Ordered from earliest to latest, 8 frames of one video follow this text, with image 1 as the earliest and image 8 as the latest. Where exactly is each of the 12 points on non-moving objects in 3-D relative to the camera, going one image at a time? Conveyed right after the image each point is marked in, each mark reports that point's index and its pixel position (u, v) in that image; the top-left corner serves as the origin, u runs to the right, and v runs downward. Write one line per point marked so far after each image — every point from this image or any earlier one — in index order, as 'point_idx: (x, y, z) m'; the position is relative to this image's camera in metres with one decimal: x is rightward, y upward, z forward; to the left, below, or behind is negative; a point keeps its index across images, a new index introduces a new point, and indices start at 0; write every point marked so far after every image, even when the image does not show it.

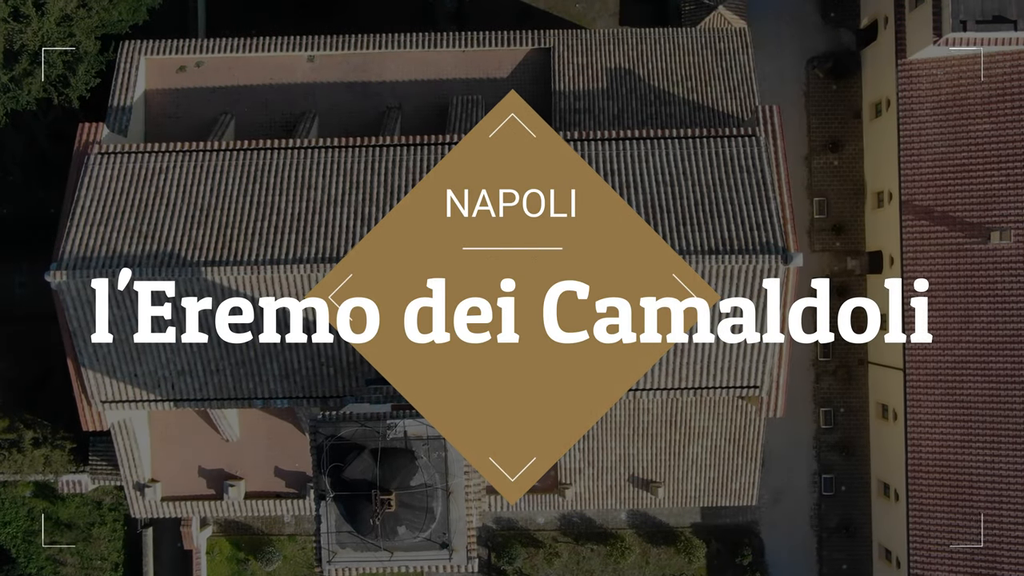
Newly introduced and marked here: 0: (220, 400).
0: (-6.9, -2.6, +18.6) m
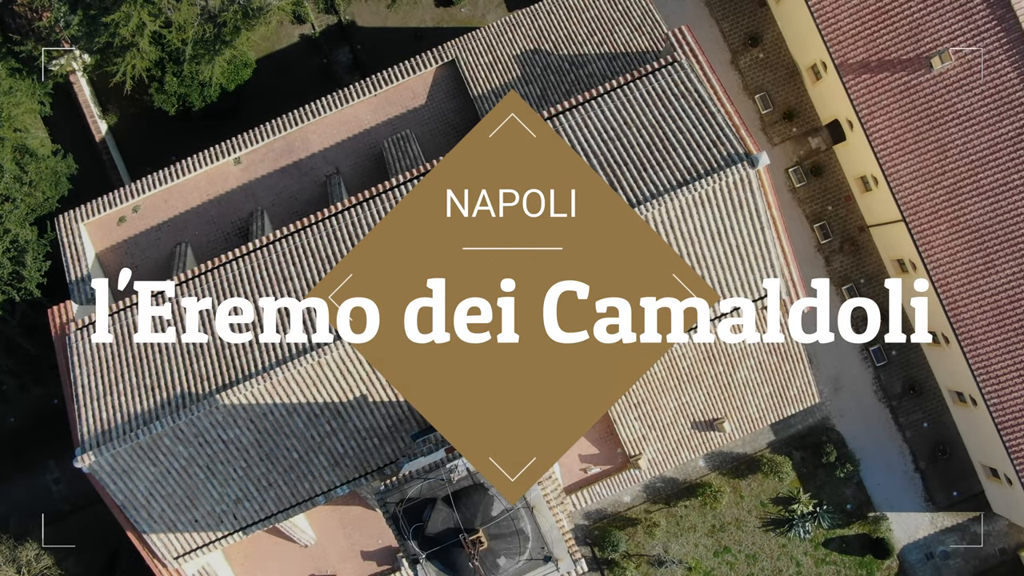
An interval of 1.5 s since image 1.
0: (-5.4, -5.3, +18.5) m
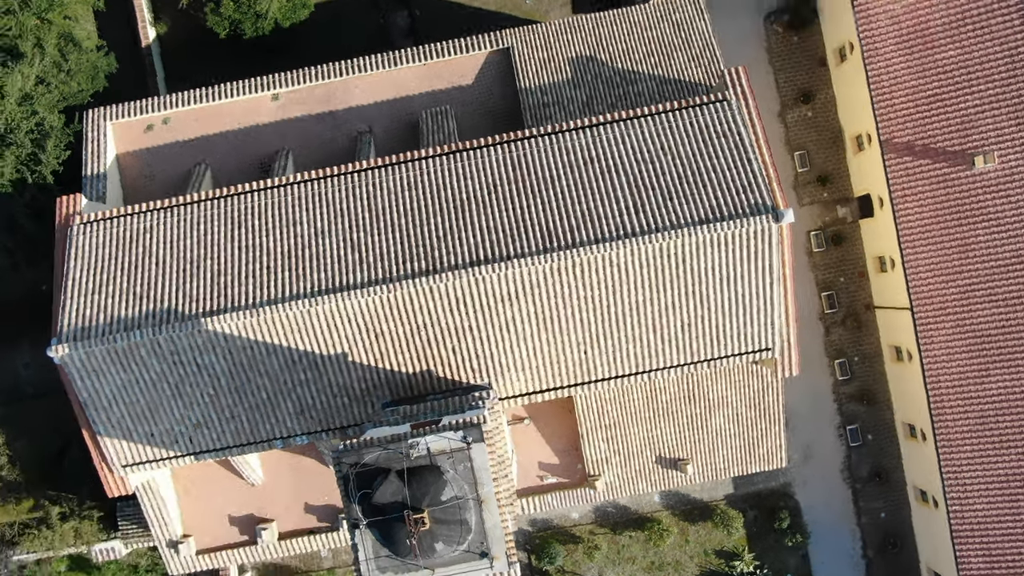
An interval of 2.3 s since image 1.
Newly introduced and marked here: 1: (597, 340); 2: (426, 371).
0: (-6.5, -3.8, +18.5) m
1: (+1.9, -1.2, +18.0) m
2: (-2.0, -1.9, +18.0) m
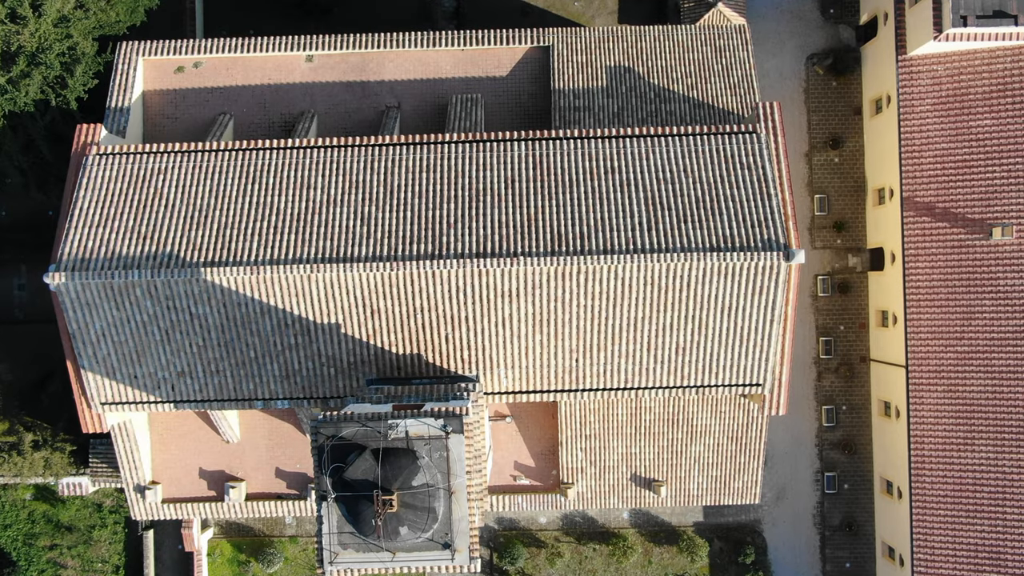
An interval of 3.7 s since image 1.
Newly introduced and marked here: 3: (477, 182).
0: (-6.9, -2.7, +18.5) m
1: (+1.7, -1.4, +18.0) m
2: (-2.2, -1.5, +18.0) m
3: (-0.8, +2.4, +17.9) m
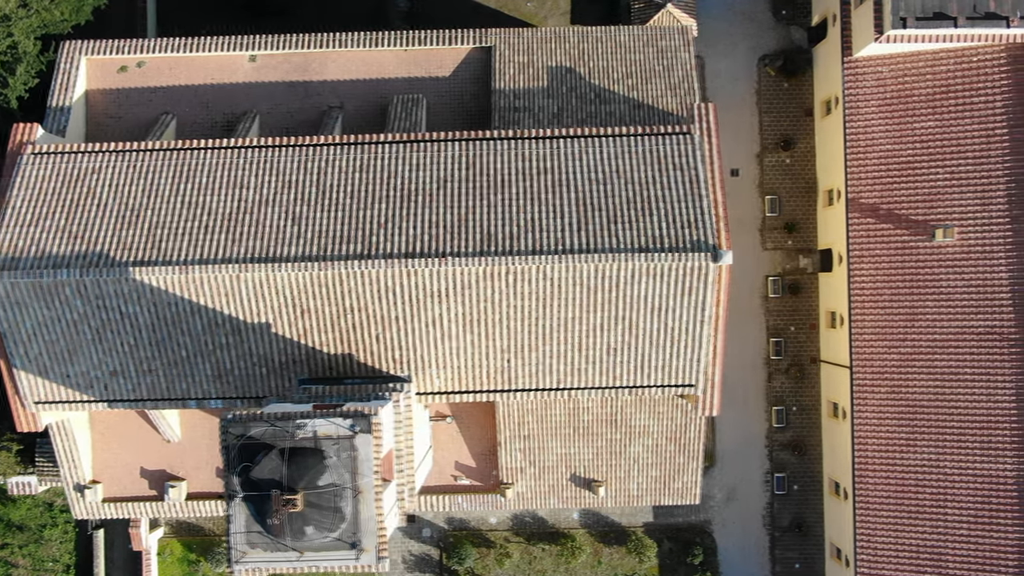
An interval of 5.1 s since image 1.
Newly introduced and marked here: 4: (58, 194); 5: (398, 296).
0: (-8.5, -2.6, +18.5) m
1: (+0.2, -1.4, +18.0) m
2: (-3.8, -1.5, +18.0) m
3: (-2.4, +2.4, +18.0) m
4: (-10.5, +2.2, +18.0) m
5: (-2.5, -0.2, +17.4) m
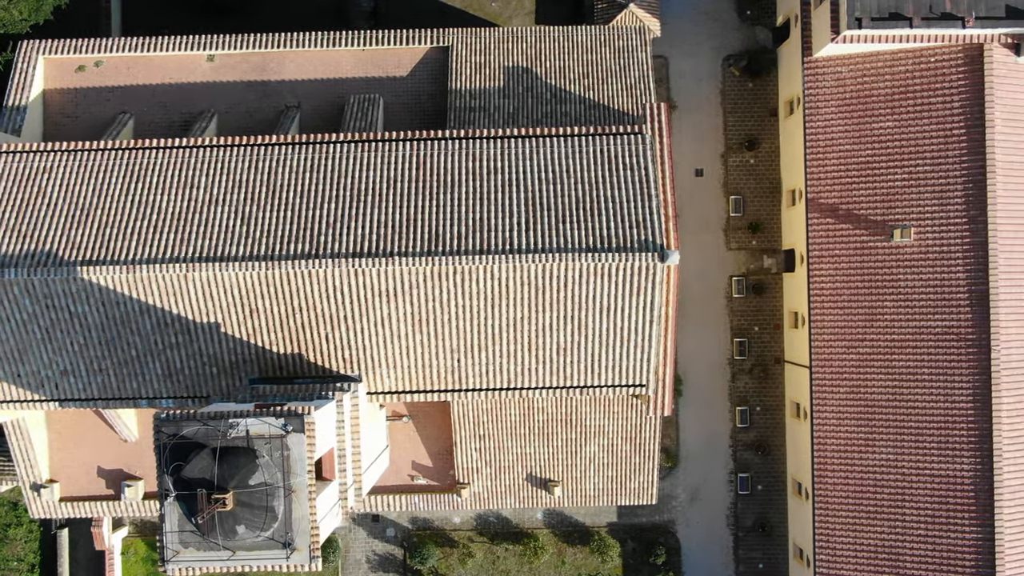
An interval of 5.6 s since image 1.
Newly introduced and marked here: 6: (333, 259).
0: (-9.6, -2.6, +18.5) m
1: (-1.0, -1.4, +18.0) m
2: (-5.0, -1.5, +18.0) m
3: (-3.5, +2.4, +18.0) m
4: (-11.6, +2.2, +18.0) m
5: (-3.7, -0.2, +17.4) m
6: (-3.9, +0.6, +16.9) m
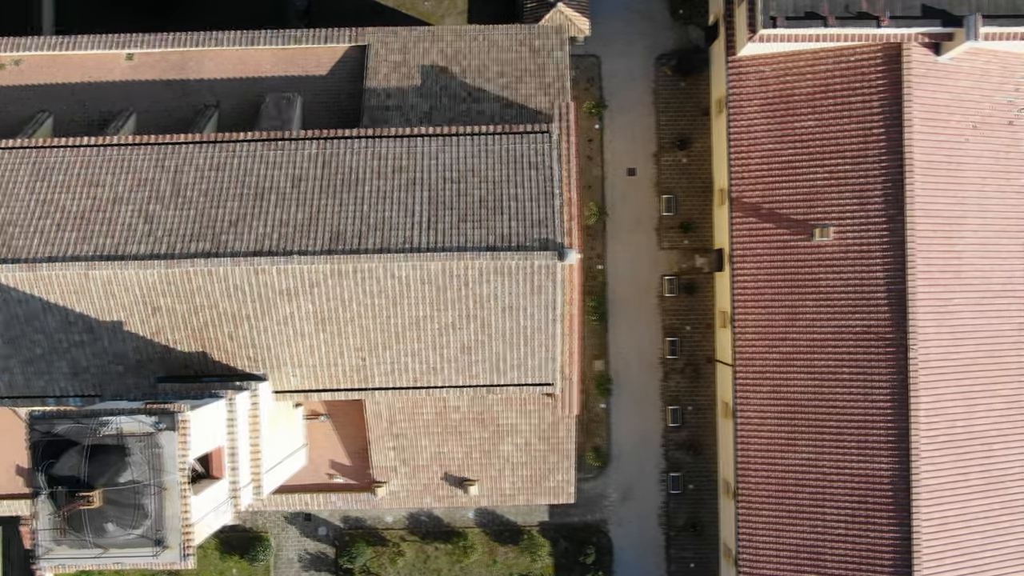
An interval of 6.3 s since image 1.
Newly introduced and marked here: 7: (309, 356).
0: (-11.8, -2.6, +18.5) m
1: (-3.2, -1.4, +18.0) m
2: (-7.2, -1.5, +18.0) m
3: (-5.7, +2.5, +18.0) m
4: (-13.8, +2.2, +18.1) m
5: (-5.9, -0.1, +17.4) m
6: (-6.1, +0.7, +16.9) m
7: (-4.7, -1.6, +18.1) m
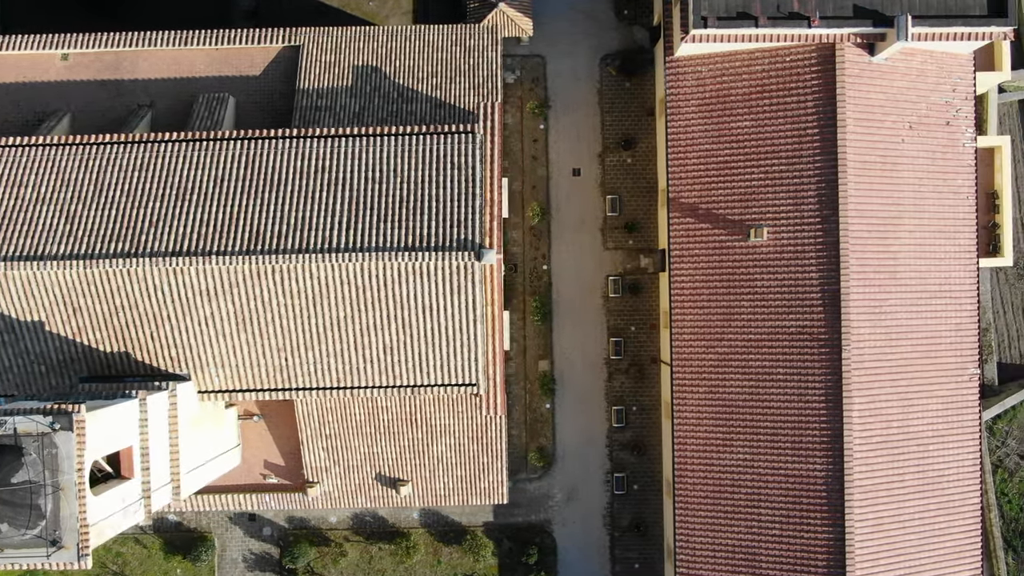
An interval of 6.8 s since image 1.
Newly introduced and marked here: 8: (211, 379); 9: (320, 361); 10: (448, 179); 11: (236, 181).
0: (-13.6, -2.6, +18.5) m
1: (-4.9, -1.4, +18.0) m
2: (-8.9, -1.5, +18.0) m
3: (-7.5, +2.5, +18.0) m
4: (-15.6, +2.2, +18.1) m
5: (-7.7, -0.1, +17.4) m
6: (-7.8, +0.7, +16.9) m
7: (-6.5, -1.6, +18.1) m
8: (-7.0, -2.2, +18.5) m
9: (-4.4, -1.7, +18.1) m
10: (-1.4, +2.5, +17.9) m
11: (-6.3, +2.5, +17.9) m
